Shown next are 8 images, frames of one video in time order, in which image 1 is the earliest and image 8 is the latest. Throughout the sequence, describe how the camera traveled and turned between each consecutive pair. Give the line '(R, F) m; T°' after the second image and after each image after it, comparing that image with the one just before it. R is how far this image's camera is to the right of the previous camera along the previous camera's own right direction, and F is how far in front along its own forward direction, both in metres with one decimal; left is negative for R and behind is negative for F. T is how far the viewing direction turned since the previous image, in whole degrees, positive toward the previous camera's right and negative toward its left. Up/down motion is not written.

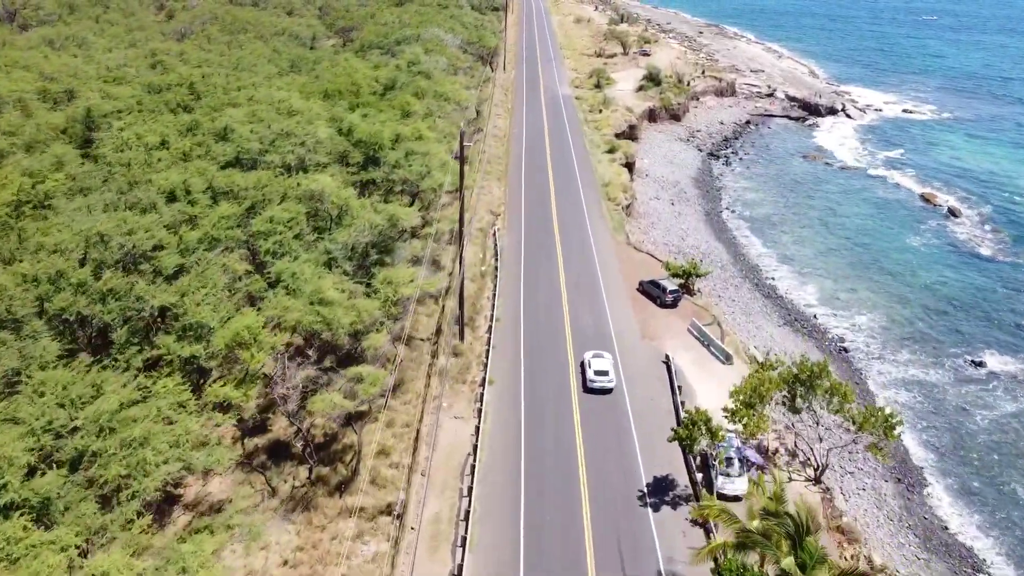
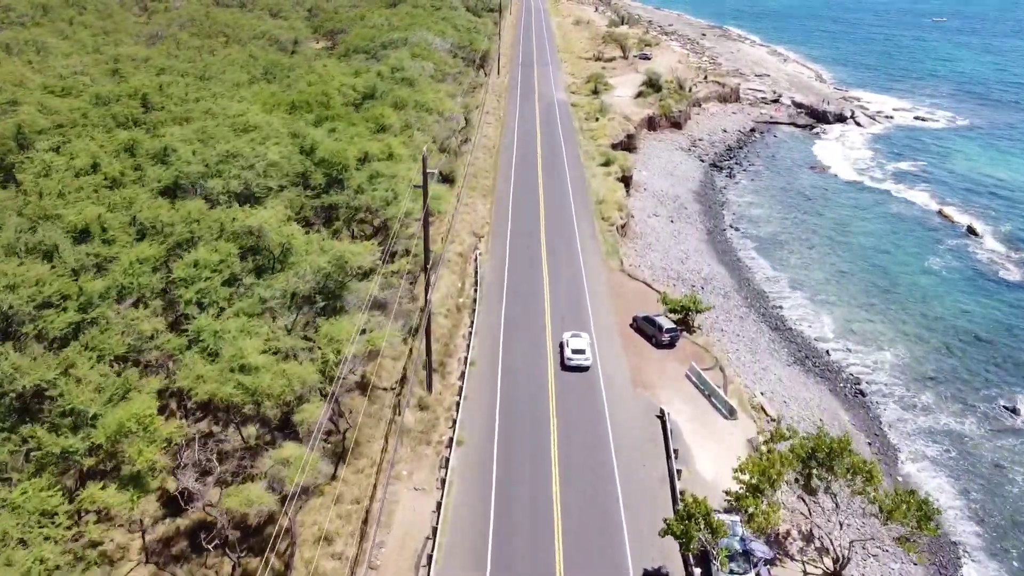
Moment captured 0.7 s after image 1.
(+1.2, +4.6) m; 0°
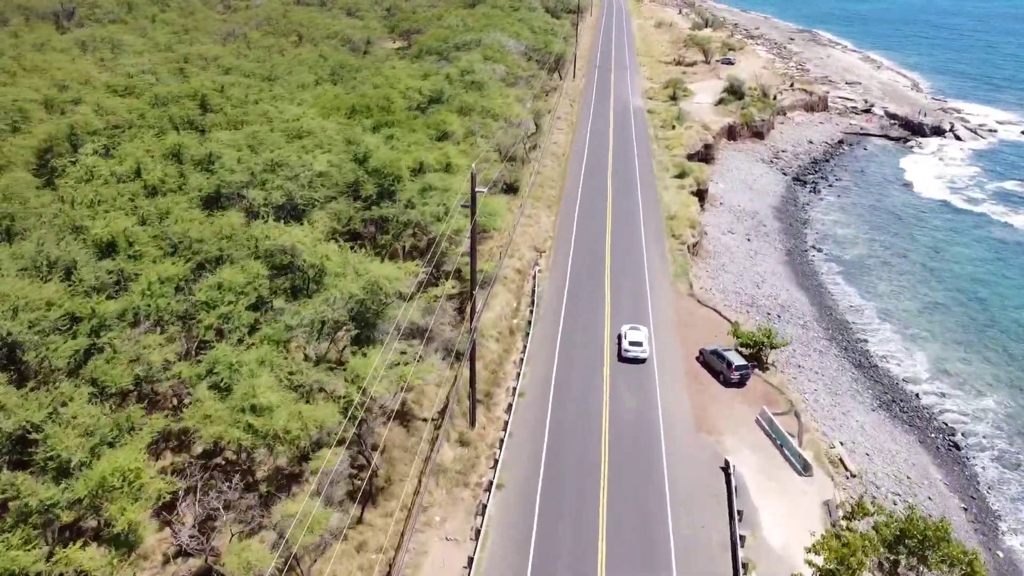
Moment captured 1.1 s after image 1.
(+0.7, +2.8) m; -5°
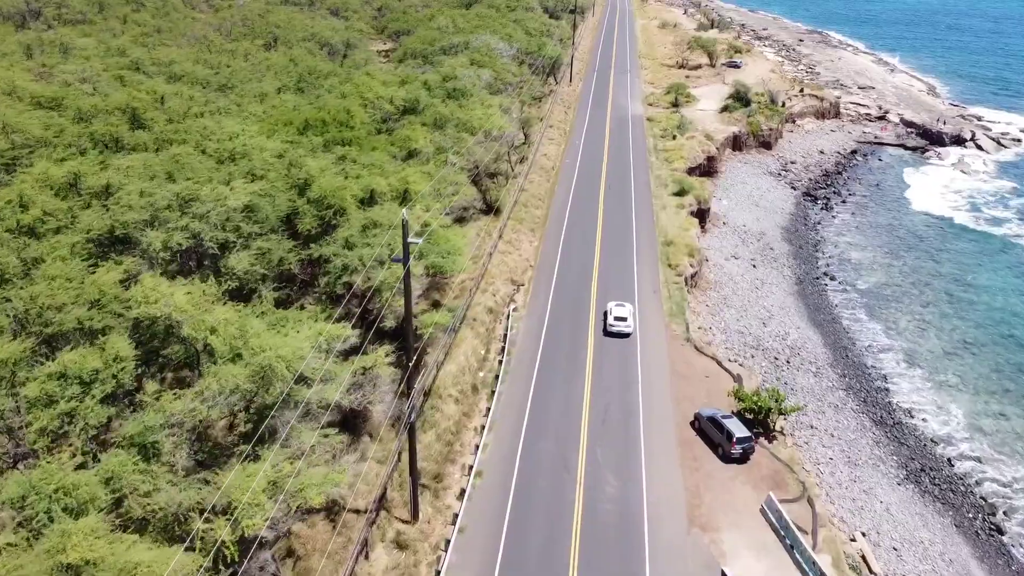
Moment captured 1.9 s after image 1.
(+1.8, +5.7) m; 0°
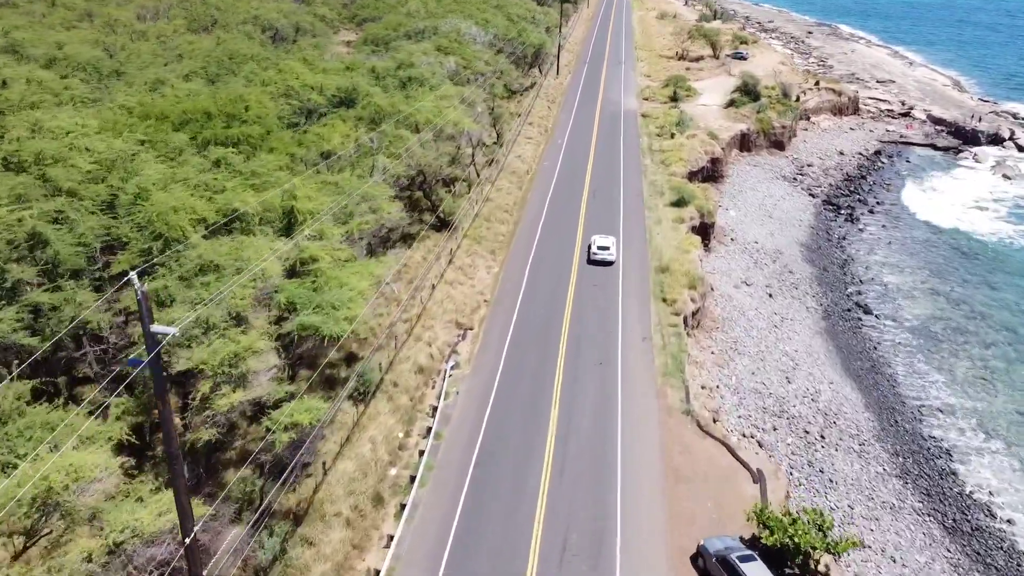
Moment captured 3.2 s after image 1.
(+2.3, +10.5) m; 0°
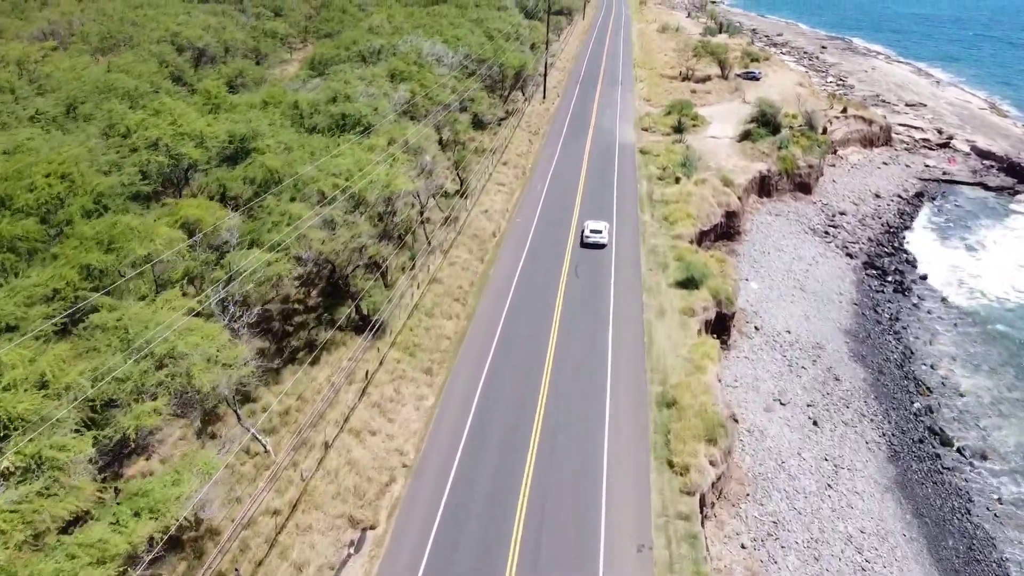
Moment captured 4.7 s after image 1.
(+2.0, +11.8) m; 0°
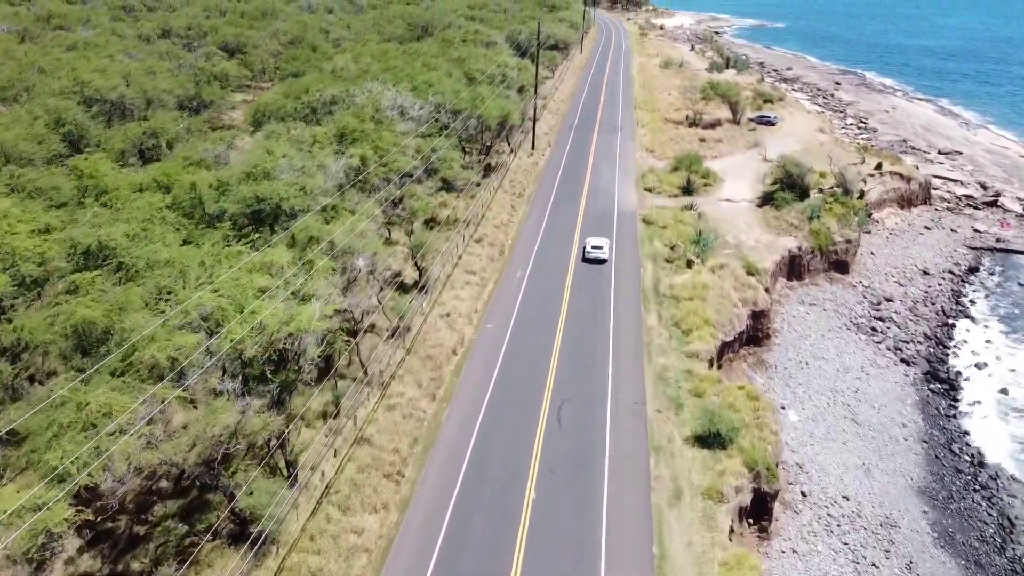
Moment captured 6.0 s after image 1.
(+1.4, +10.0) m; 0°
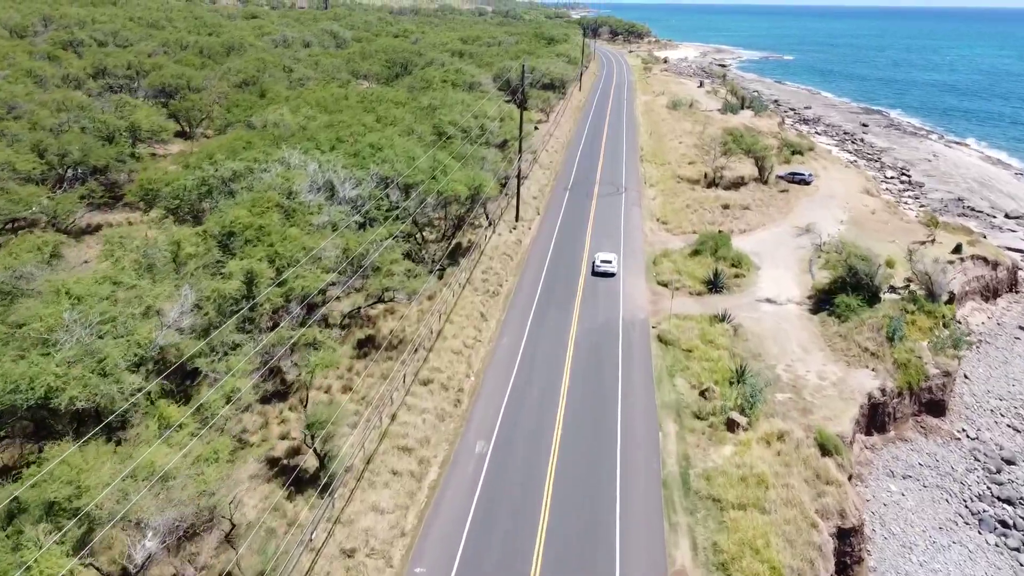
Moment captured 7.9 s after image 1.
(+1.6, +13.7) m; 0°
